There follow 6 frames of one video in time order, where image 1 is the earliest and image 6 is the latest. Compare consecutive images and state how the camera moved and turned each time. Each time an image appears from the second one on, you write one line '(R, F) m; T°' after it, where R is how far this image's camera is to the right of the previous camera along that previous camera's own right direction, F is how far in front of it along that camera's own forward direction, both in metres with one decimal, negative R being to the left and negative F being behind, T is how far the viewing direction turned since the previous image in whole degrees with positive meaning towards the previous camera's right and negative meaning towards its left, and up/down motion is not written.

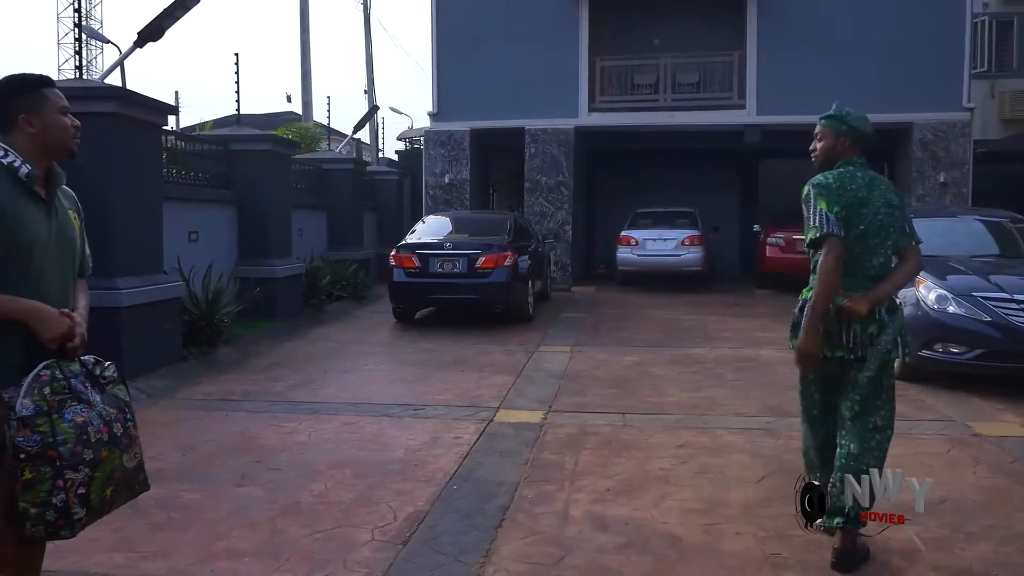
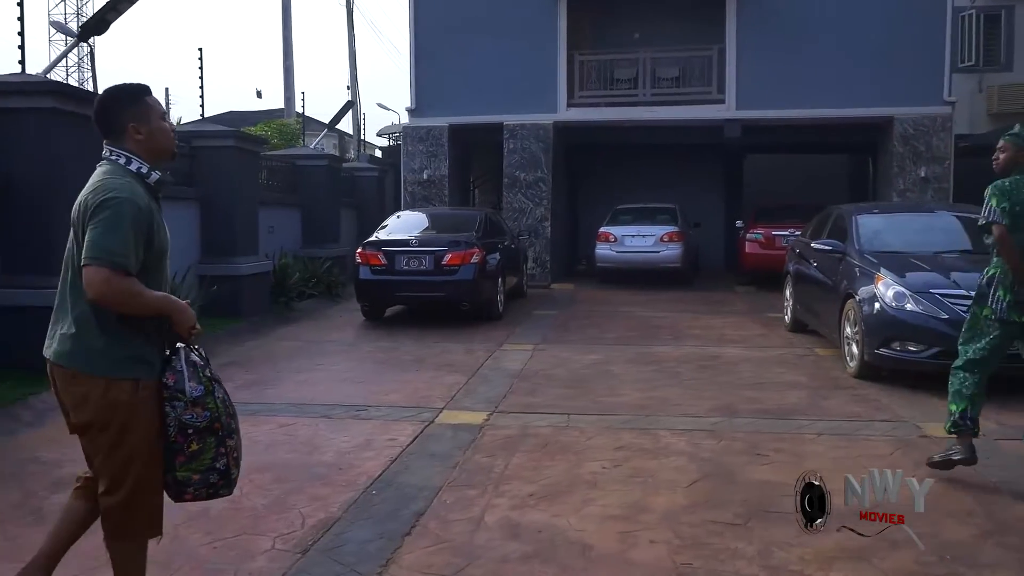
(+0.4, +0.2) m; 0°
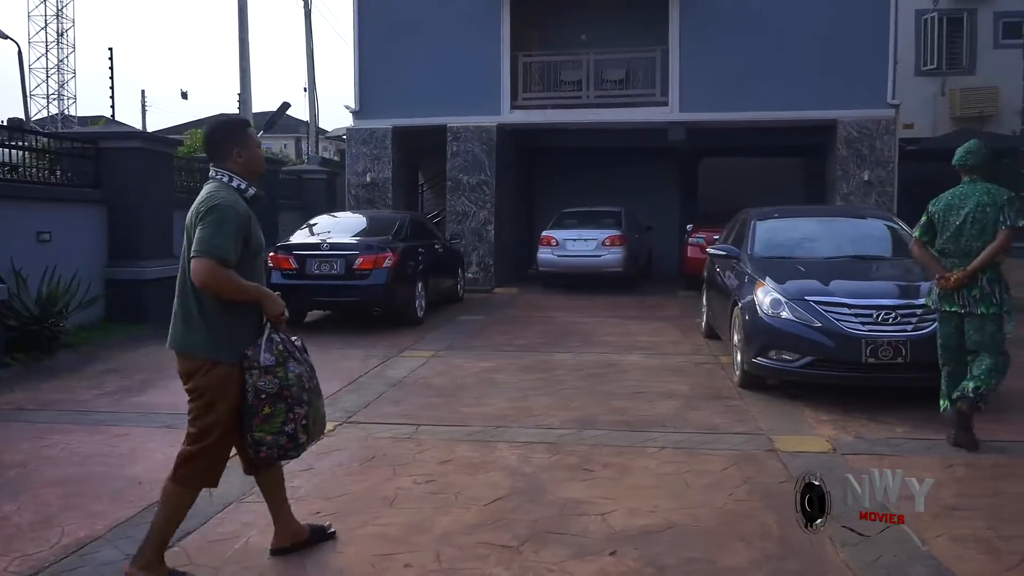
(+1.0, +0.2) m; 0°
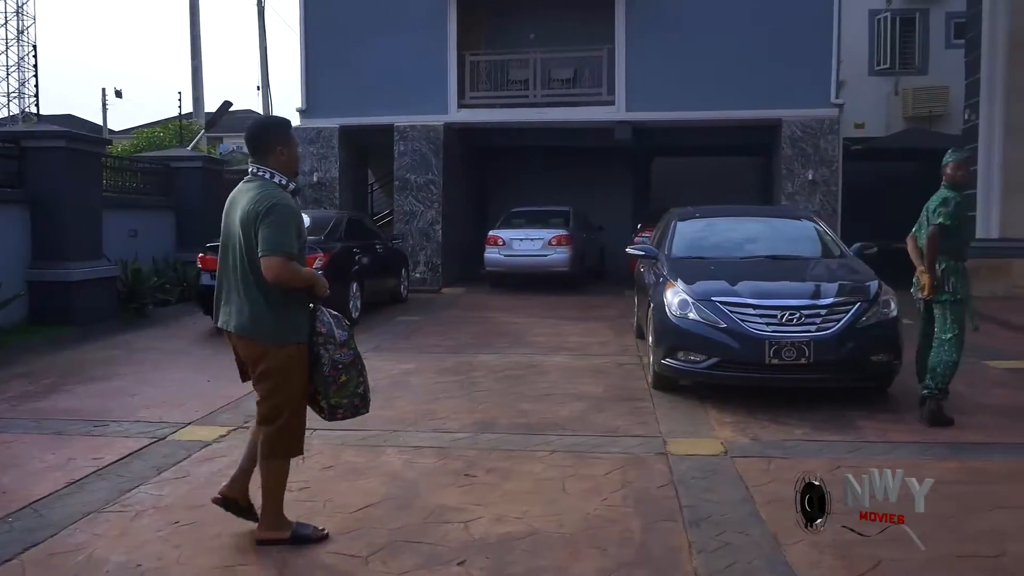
(+0.5, +0.1) m; +1°
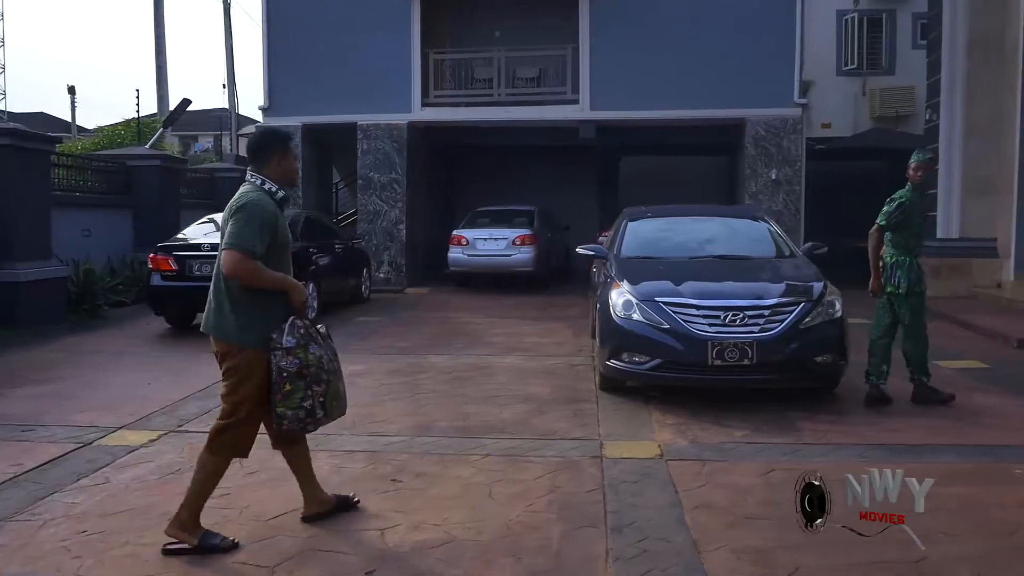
(+0.3, +0.1) m; +1°
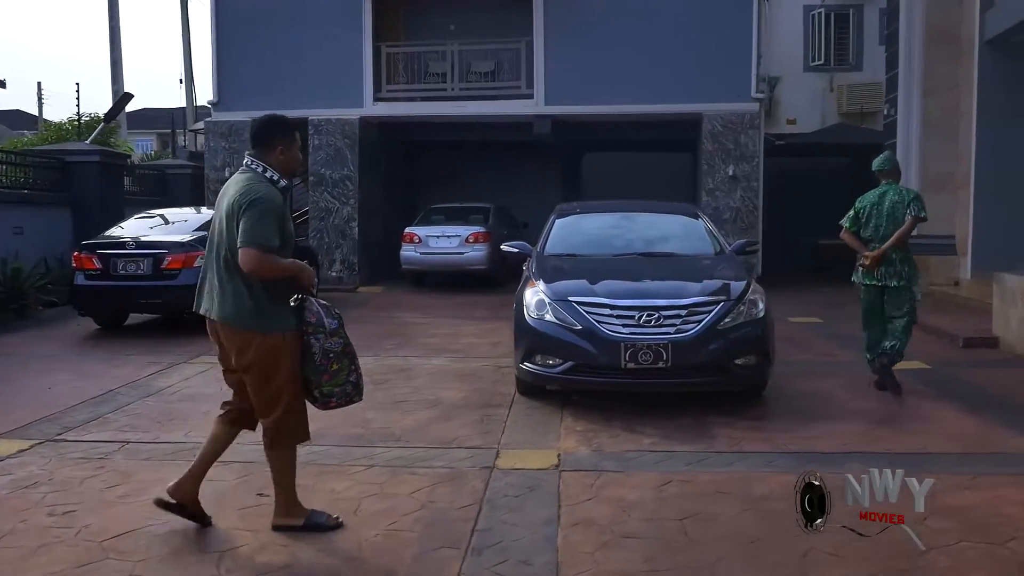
(+0.6, +0.3) m; +1°
